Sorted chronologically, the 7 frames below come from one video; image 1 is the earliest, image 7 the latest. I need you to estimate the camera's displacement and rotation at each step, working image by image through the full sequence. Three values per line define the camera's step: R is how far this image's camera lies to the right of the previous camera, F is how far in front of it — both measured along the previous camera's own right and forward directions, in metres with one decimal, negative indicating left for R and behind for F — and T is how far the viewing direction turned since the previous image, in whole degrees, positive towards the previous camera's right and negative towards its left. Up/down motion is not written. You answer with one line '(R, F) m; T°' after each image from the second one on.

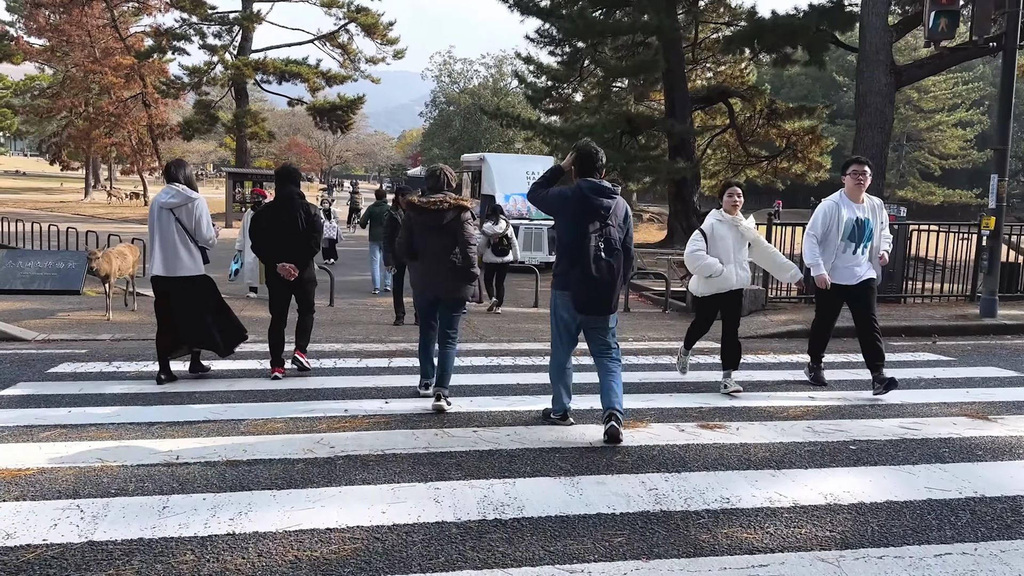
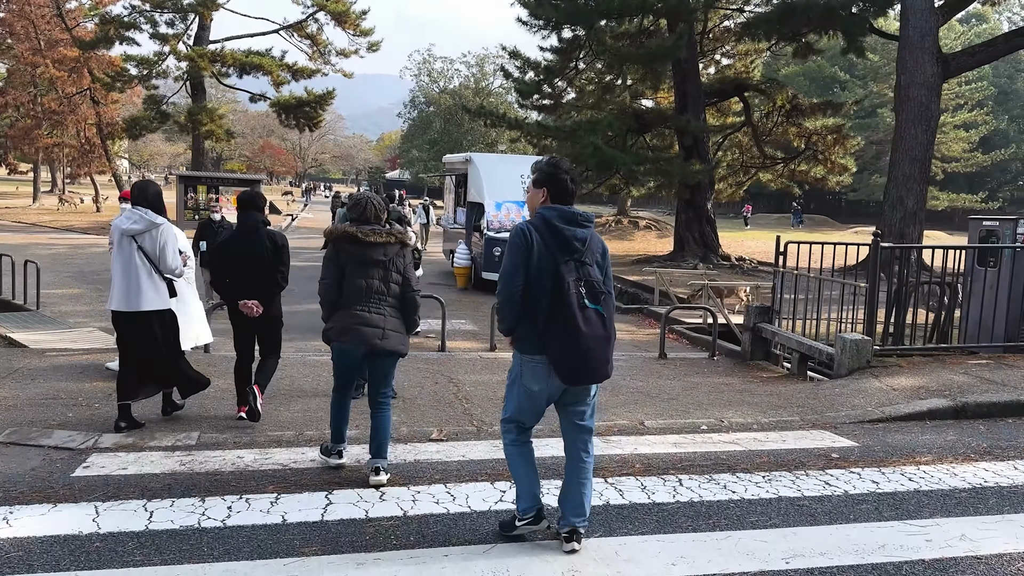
(-0.2, +2.9) m; +1°
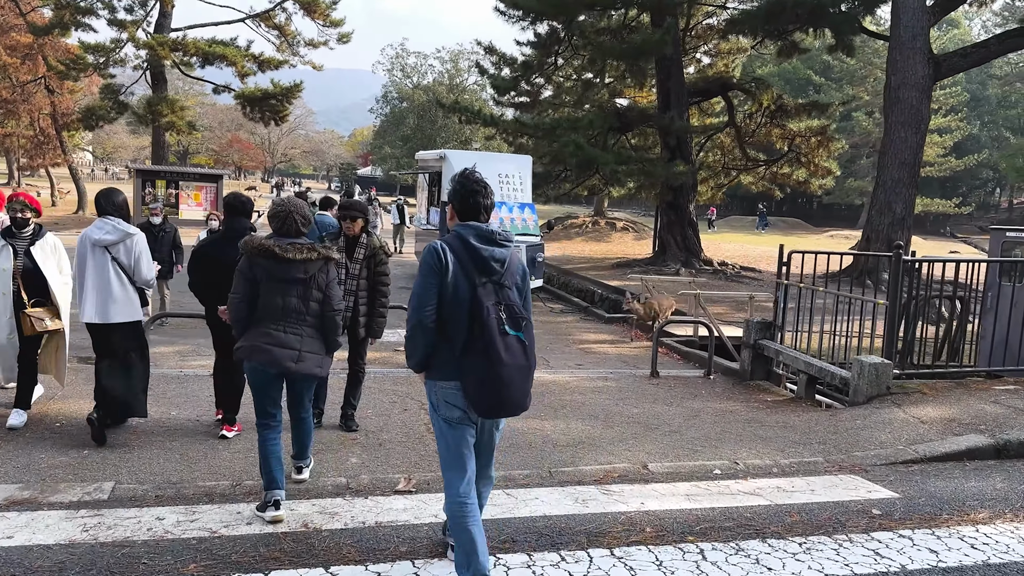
(-0.1, +0.9) m; +2°
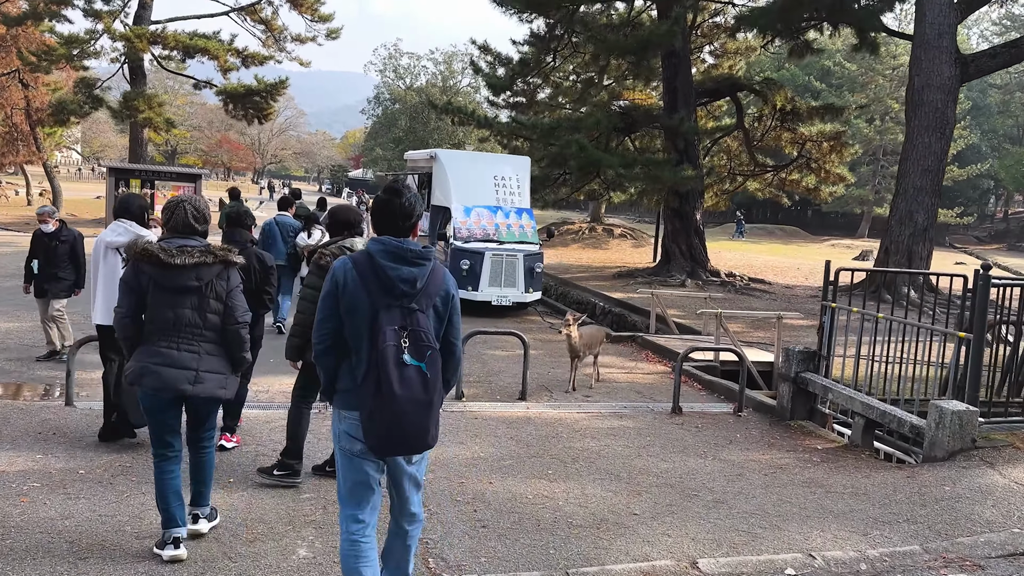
(-0.1, +1.3) m; +1°
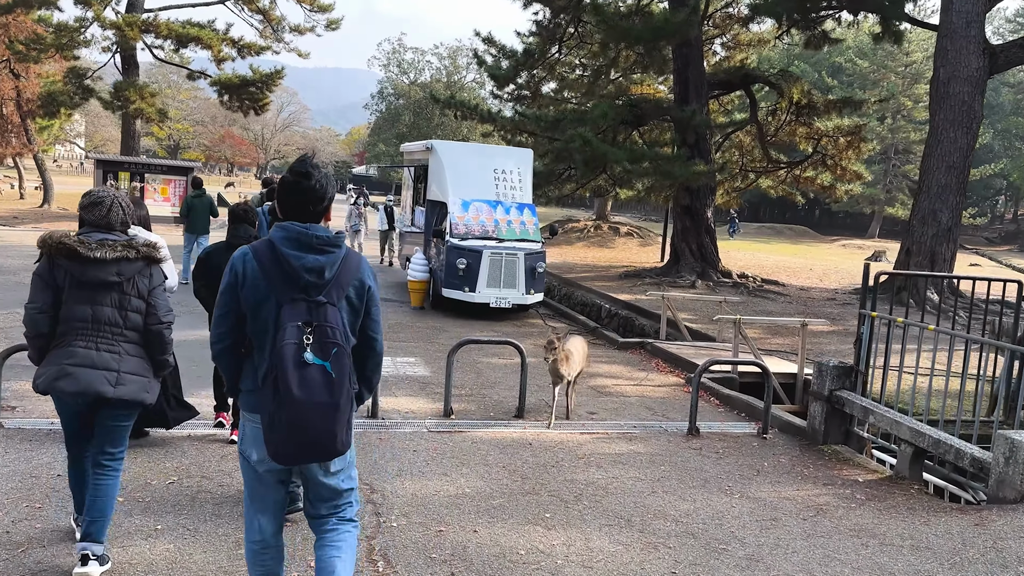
(+0.1, +0.8) m; 0°
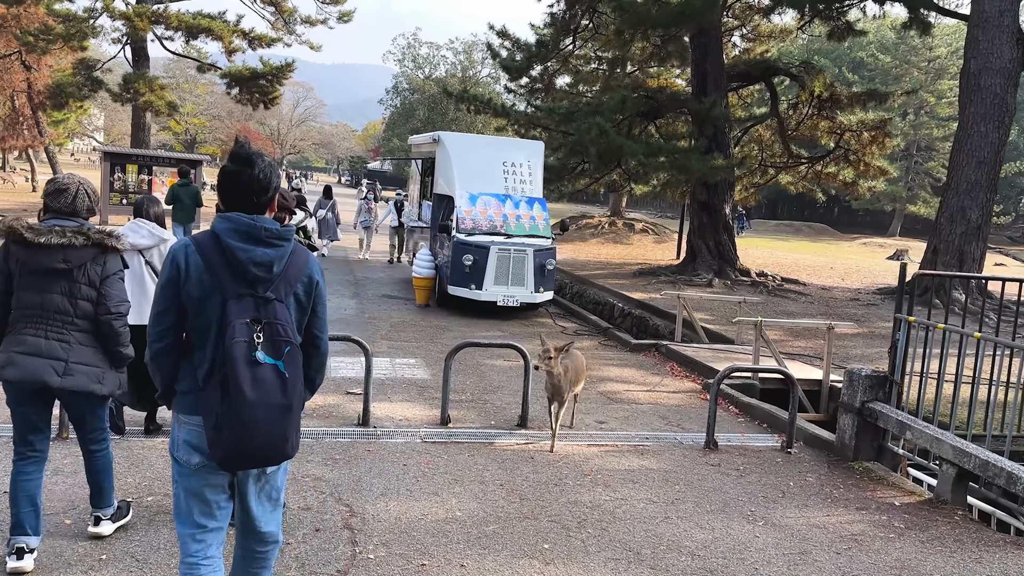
(+0.1, +0.5) m; -1°
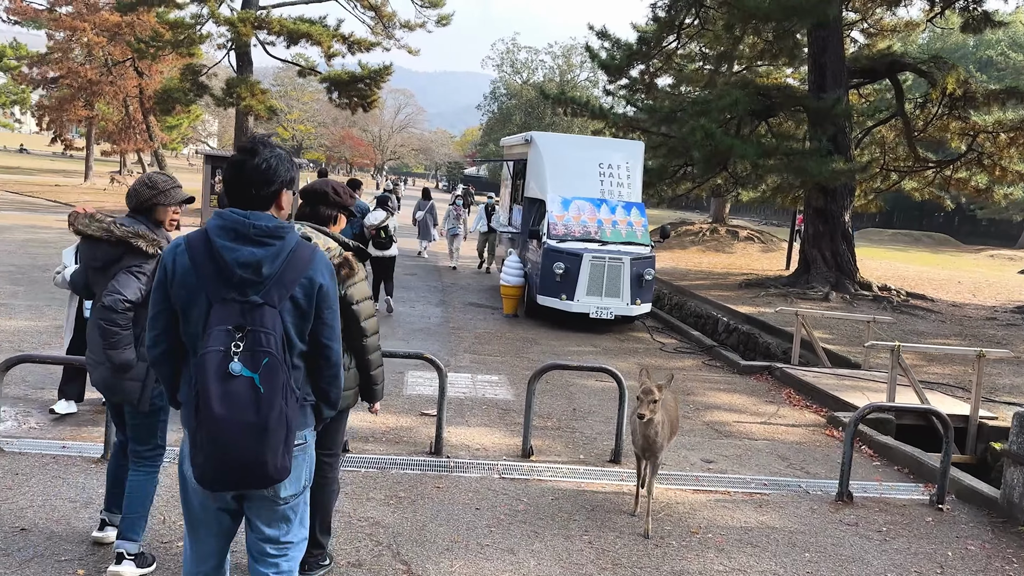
(0.0, +0.8) m; -7°
